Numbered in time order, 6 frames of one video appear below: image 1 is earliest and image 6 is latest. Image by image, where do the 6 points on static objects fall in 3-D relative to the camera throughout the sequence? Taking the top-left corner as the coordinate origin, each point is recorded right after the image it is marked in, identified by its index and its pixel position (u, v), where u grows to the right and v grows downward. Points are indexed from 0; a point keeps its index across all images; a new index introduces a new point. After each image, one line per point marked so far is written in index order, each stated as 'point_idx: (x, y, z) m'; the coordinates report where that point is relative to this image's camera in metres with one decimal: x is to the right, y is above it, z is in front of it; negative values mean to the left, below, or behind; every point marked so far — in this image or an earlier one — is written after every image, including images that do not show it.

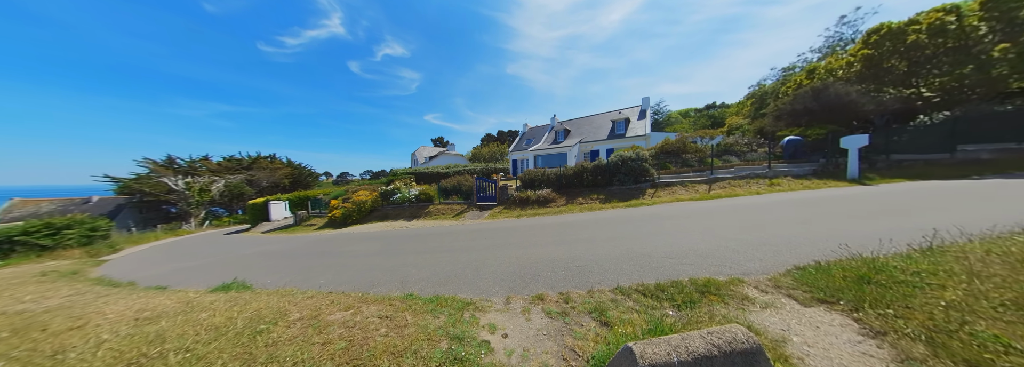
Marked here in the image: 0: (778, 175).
0: (+13.7, +0.4, +10.9) m
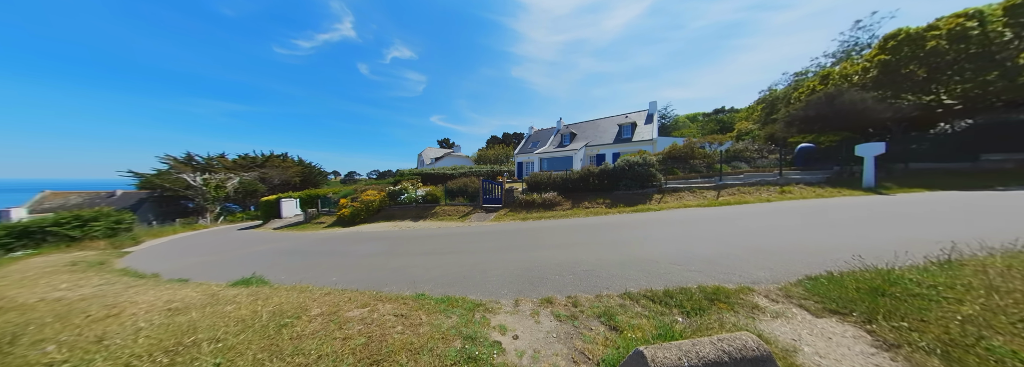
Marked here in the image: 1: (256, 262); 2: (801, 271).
0: (+14.0, +0.1, +10.6) m
1: (-7.7, -2.3, +6.3) m
2: (+4.0, -1.2, +3.0) m
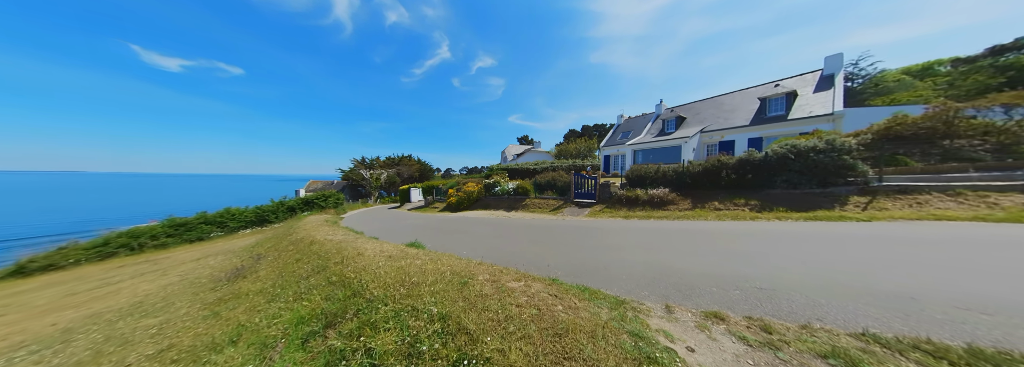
0: (+17.6, +0.1, +4.5) m
1: (-4.2, -2.0, +8.6) m
2: (+5.5, -1.2, +1.1) m
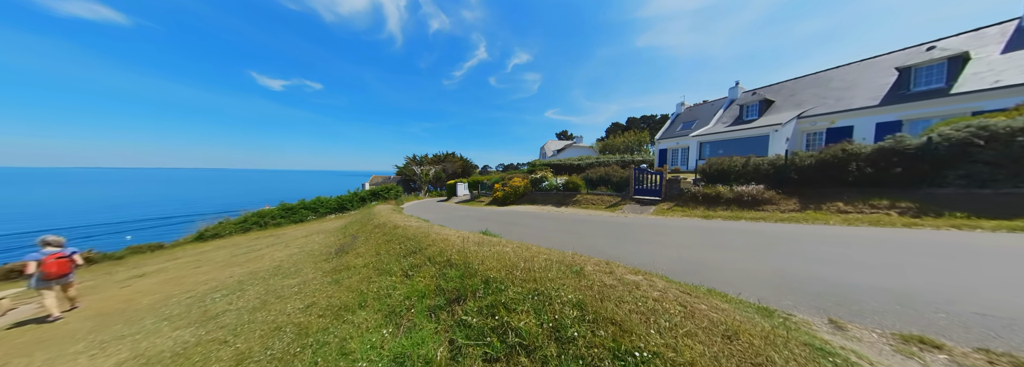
0: (+18.9, 0.0, +1.1) m
1: (-1.8, -1.7, +9.1) m
2: (+6.4, -1.1, -0.1) m
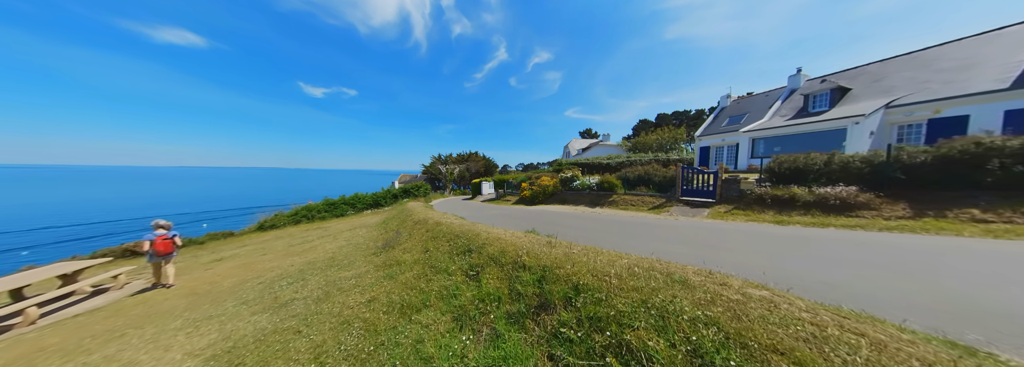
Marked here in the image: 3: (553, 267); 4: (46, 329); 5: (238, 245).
0: (+19.6, -0.1, -1.0) m
1: (-0.3, -1.6, +8.9) m
2: (+7.0, -1.1, -1.0) m
3: (+0.4, -1.0, +2.5) m
4: (-11.5, -3.6, +5.2) m
5: (-15.8, -3.5, +12.2) m
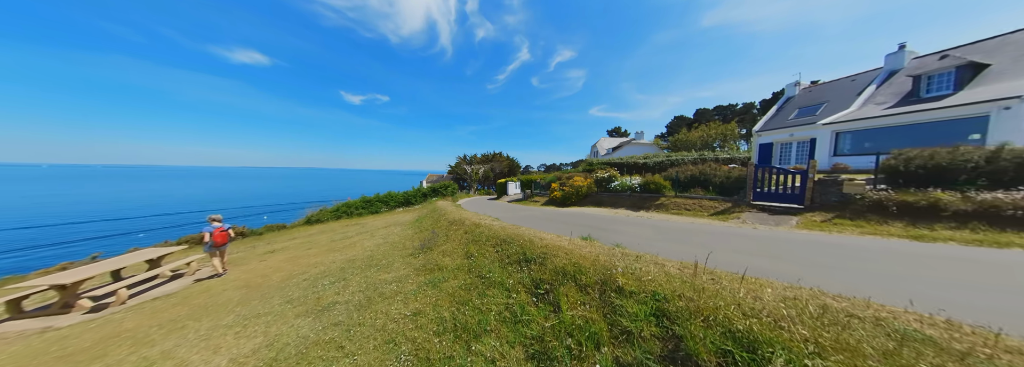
0: (+20.0, -0.3, -3.7) m
1: (+1.3, -1.6, +8.2) m
2: (+7.5, -1.1, -2.4) m
3: (+1.3, -0.9, +1.7) m
4: (-10.3, -3.4, +5.7) m
5: (-13.8, -3.4, +13.1) m
